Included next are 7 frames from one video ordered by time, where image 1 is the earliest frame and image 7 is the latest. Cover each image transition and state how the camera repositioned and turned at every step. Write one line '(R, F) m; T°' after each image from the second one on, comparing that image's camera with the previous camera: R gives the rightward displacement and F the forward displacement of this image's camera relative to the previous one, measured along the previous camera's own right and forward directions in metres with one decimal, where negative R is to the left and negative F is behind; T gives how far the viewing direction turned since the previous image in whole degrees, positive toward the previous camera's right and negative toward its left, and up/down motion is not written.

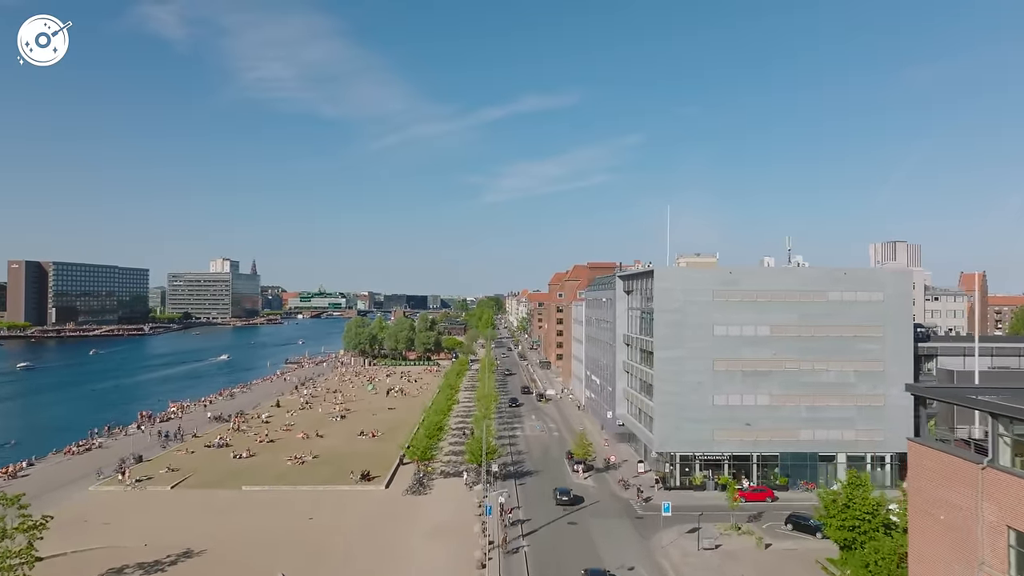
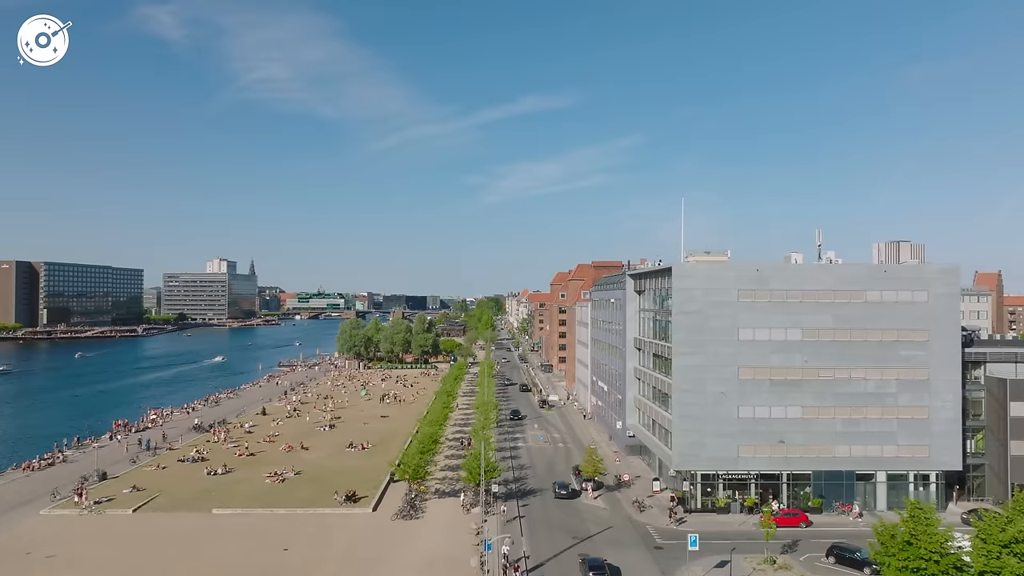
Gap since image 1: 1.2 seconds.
(-0.2, +5.5) m; 0°
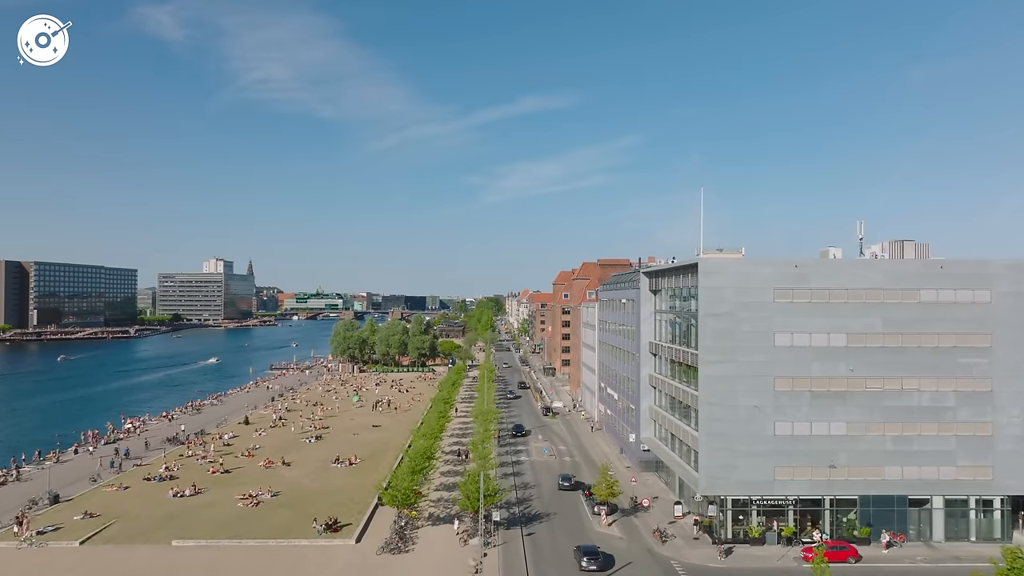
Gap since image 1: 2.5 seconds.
(-0.2, +6.0) m; 0°
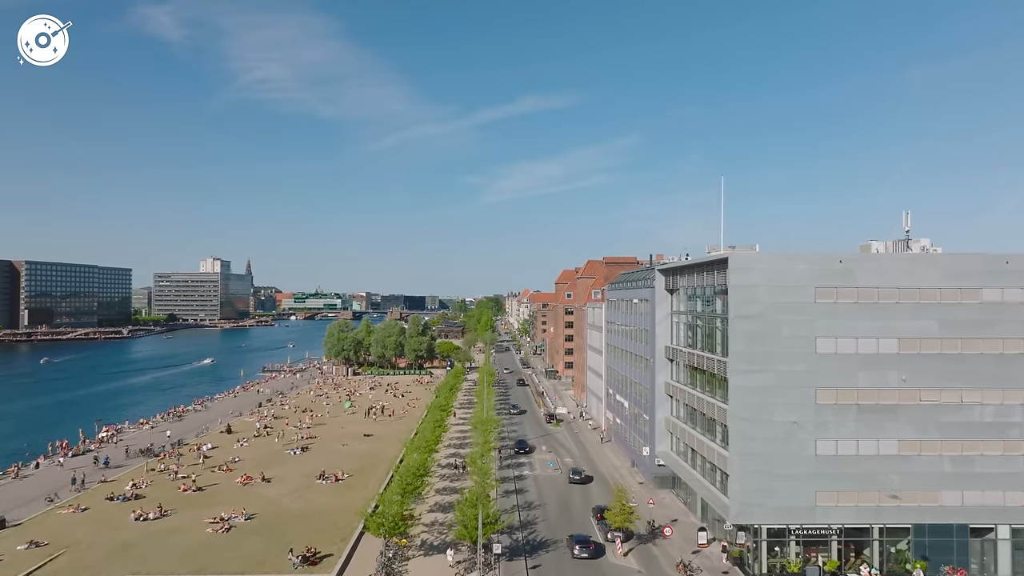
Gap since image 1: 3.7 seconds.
(-0.2, +5.3) m; 0°
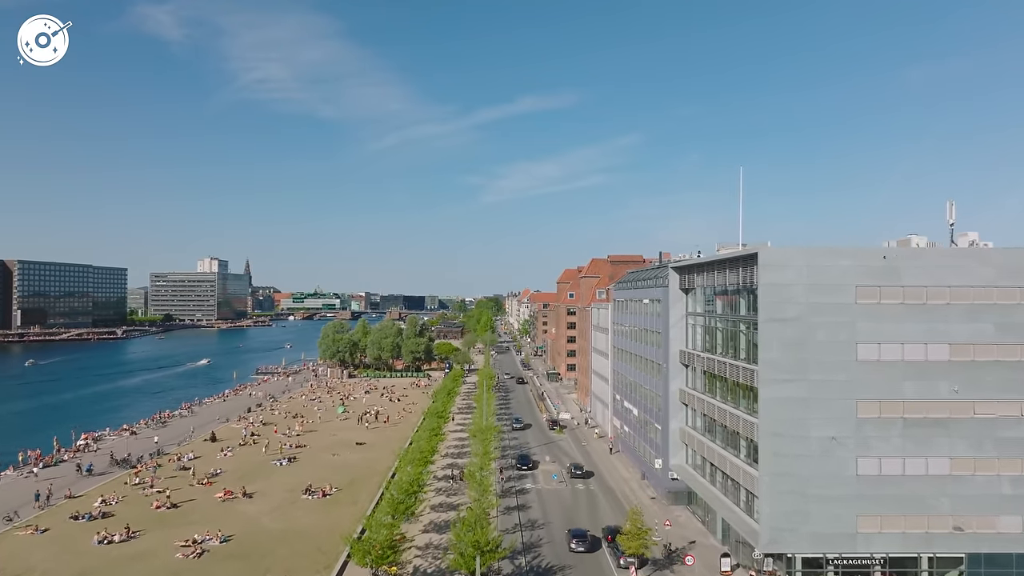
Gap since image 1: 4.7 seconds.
(-0.1, +4.1) m; 0°
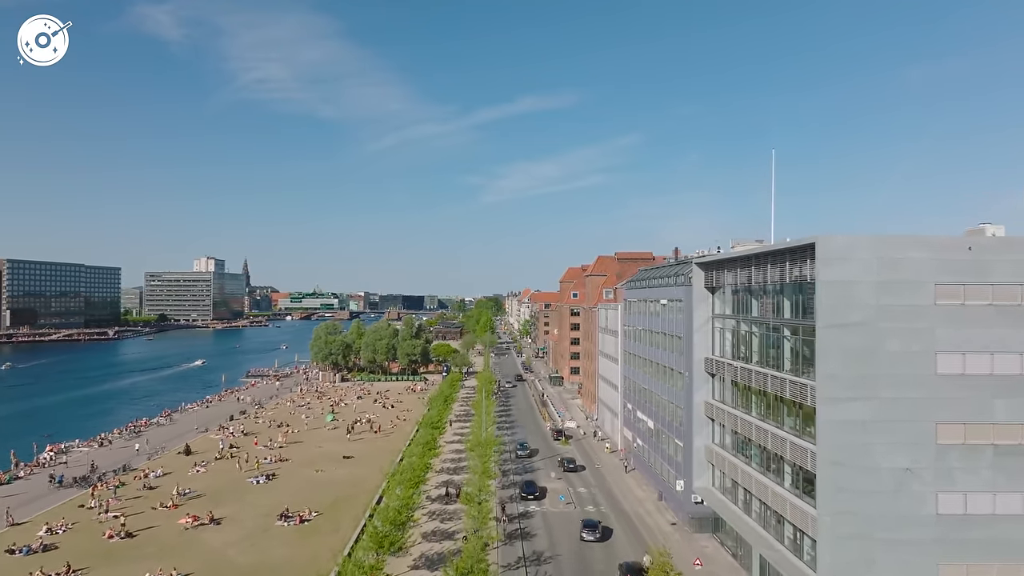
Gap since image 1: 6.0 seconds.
(-0.2, +5.8) m; 0°
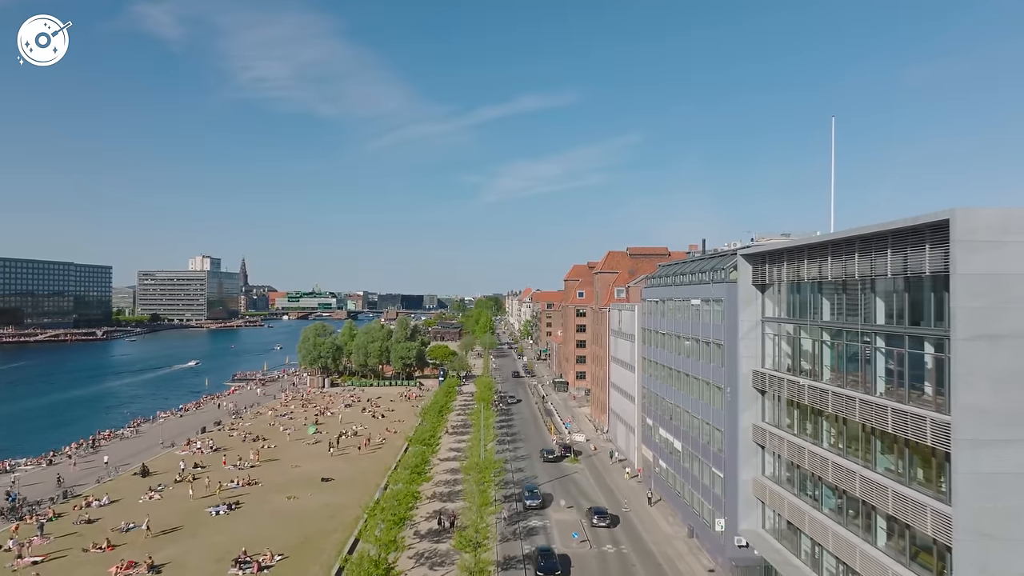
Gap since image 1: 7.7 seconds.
(-0.2, +7.9) m; 0°
